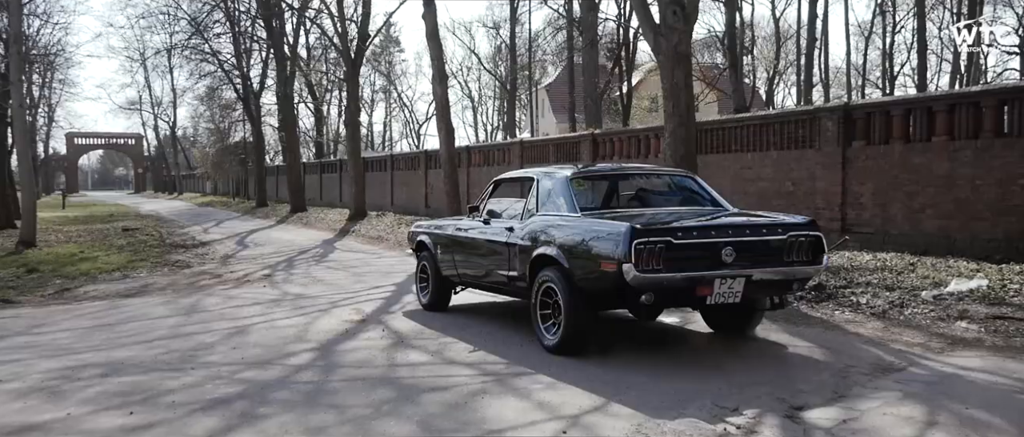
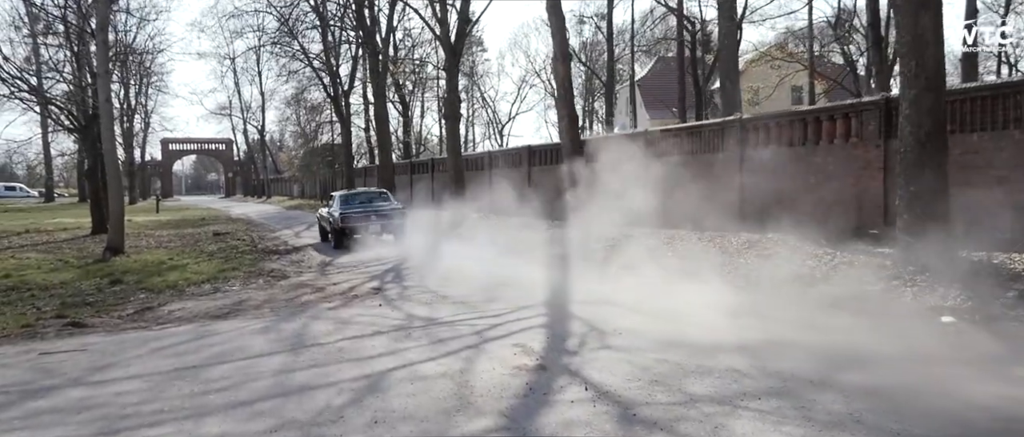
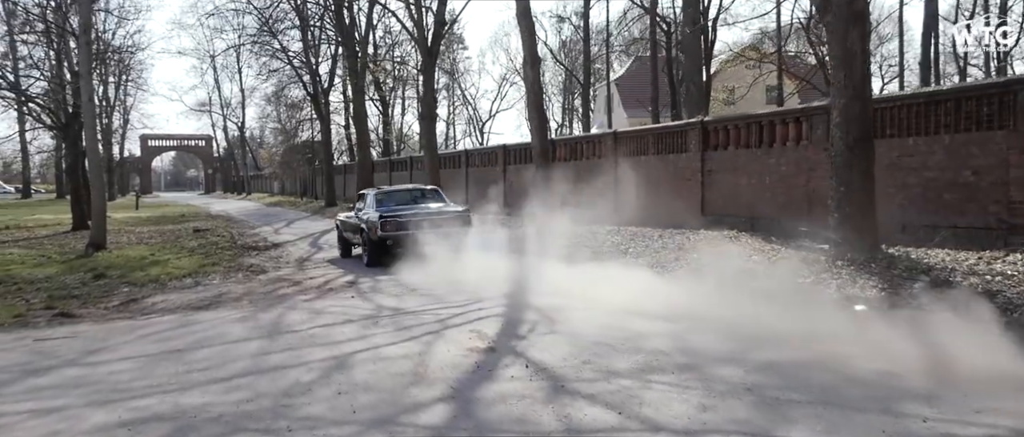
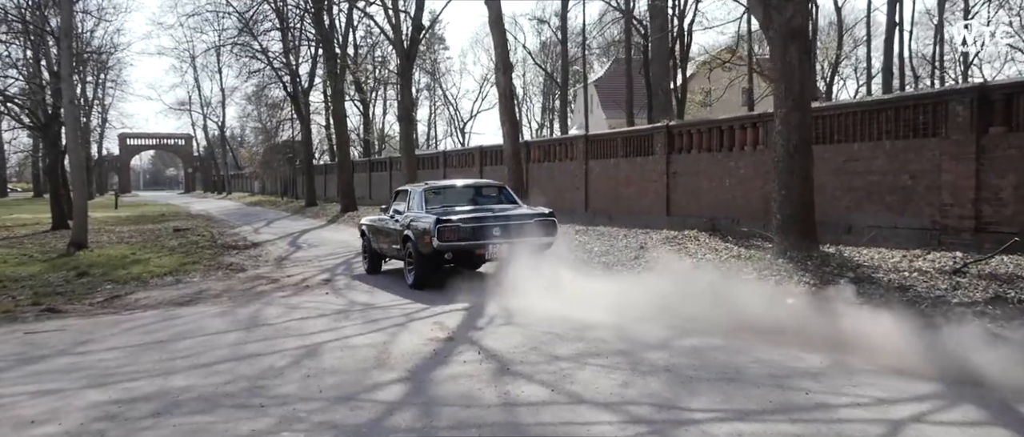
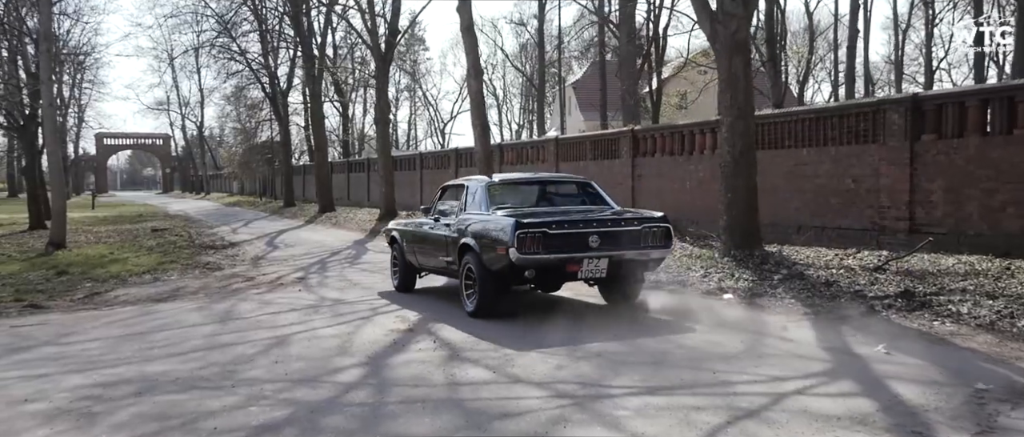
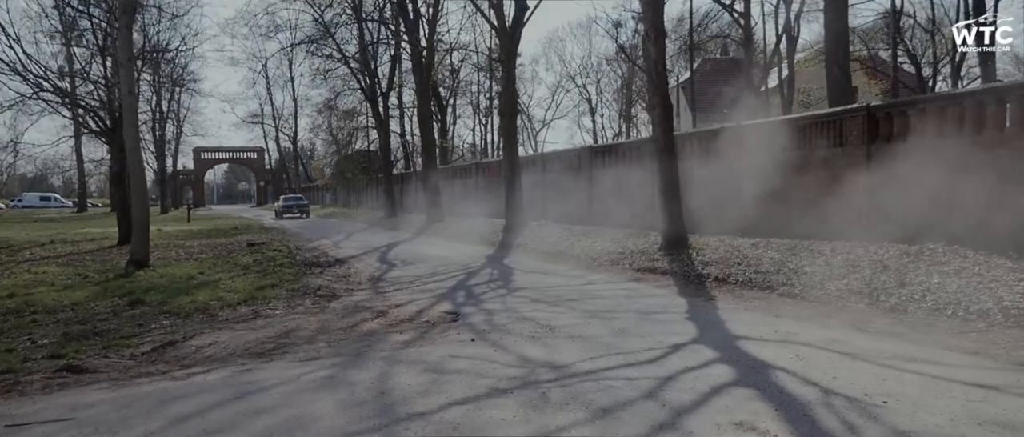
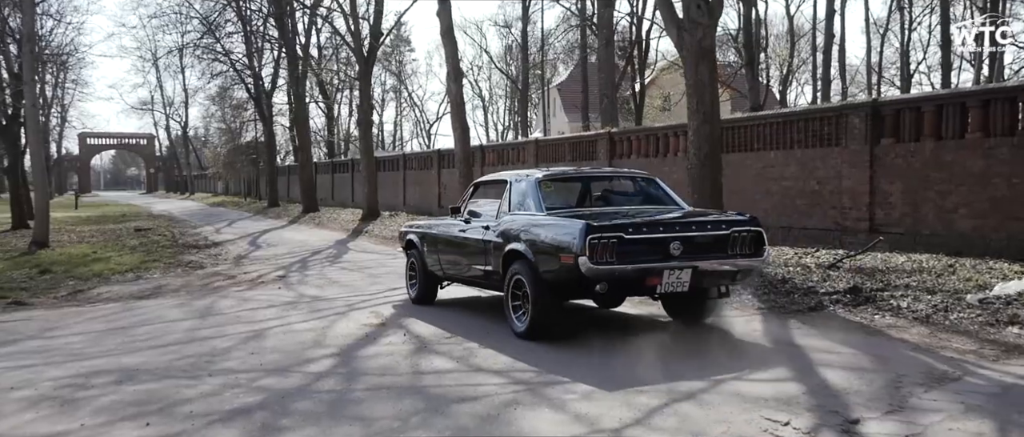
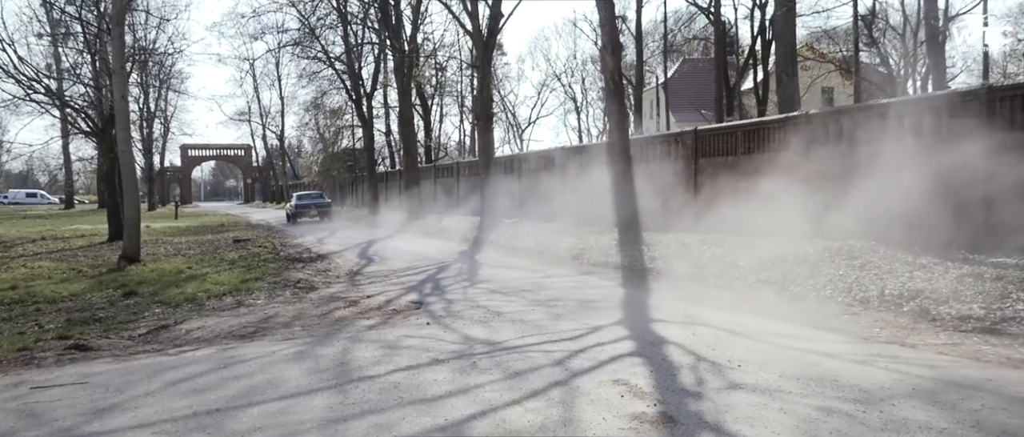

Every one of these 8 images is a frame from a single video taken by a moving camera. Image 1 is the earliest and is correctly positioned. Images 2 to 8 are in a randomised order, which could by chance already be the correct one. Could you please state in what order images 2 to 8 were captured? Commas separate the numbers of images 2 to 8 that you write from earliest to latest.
7, 5, 4, 3, 2, 8, 6
